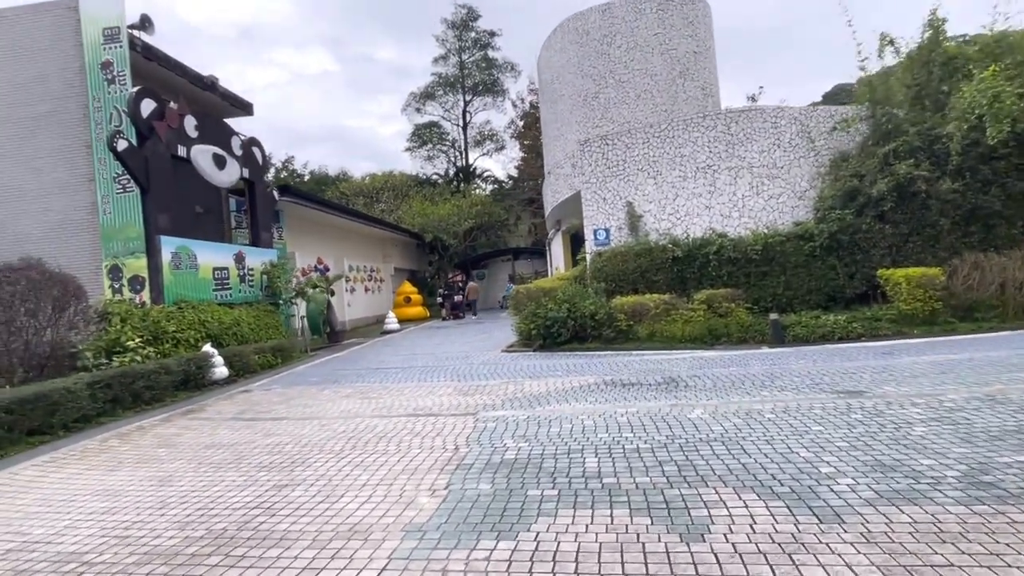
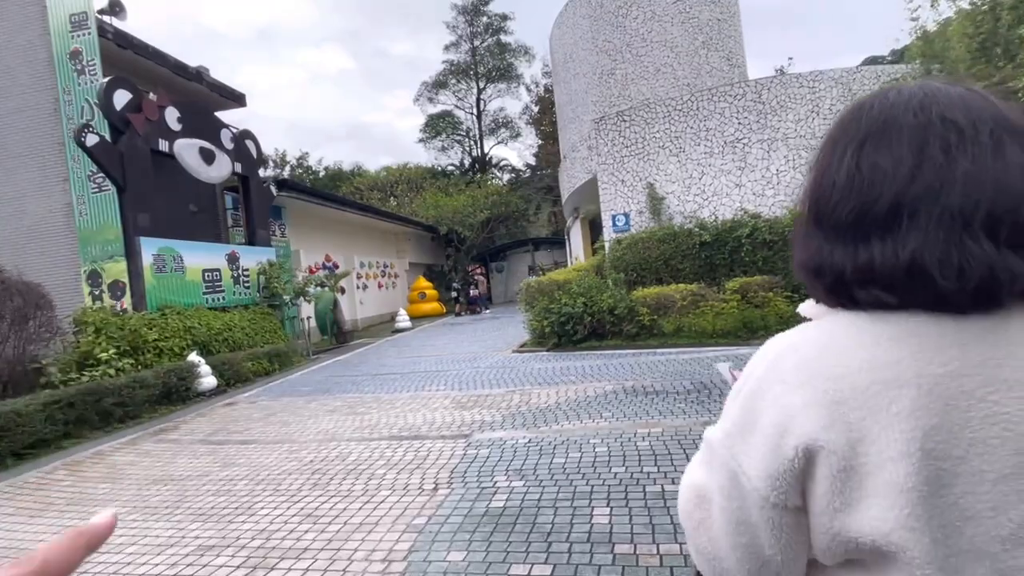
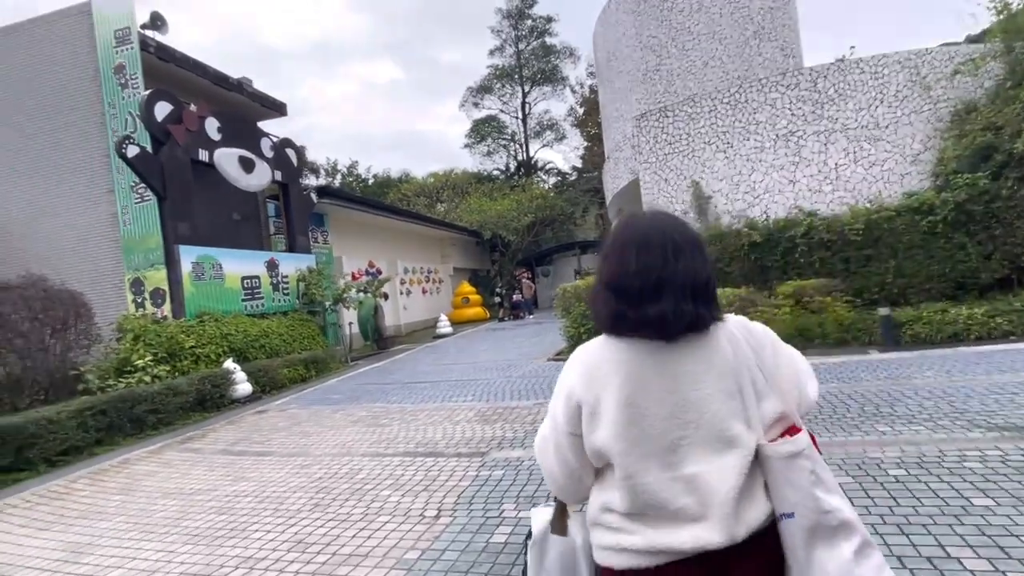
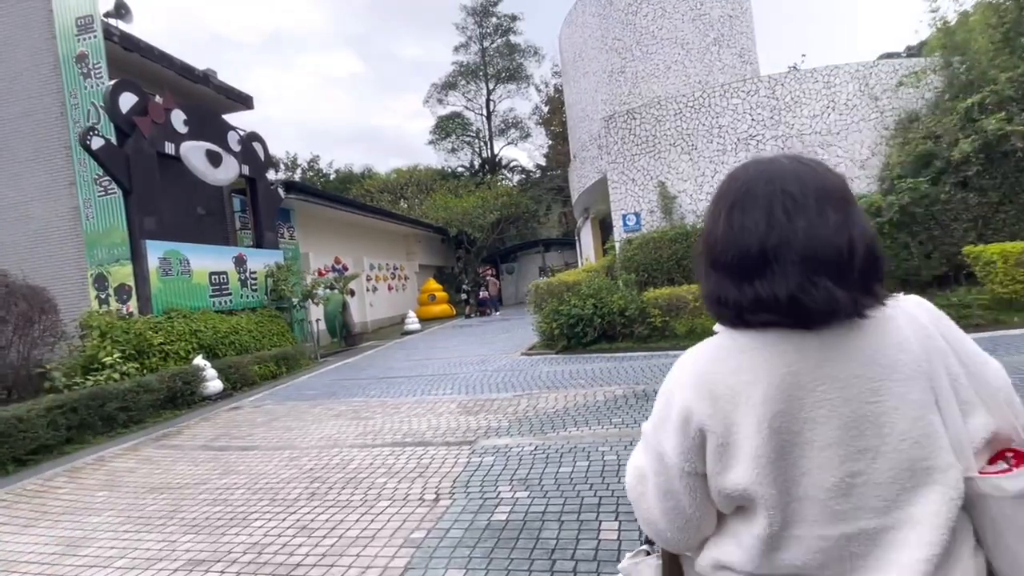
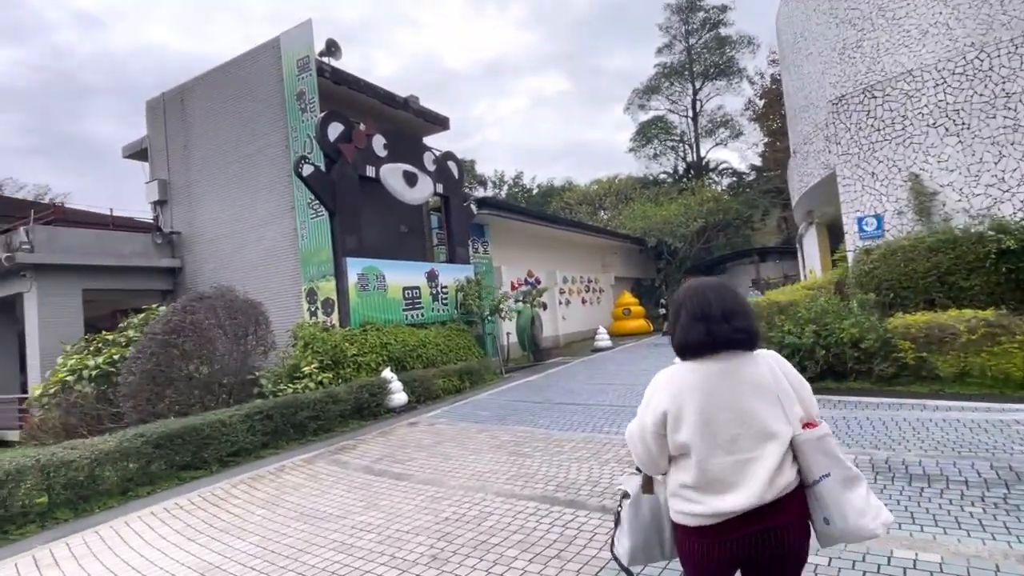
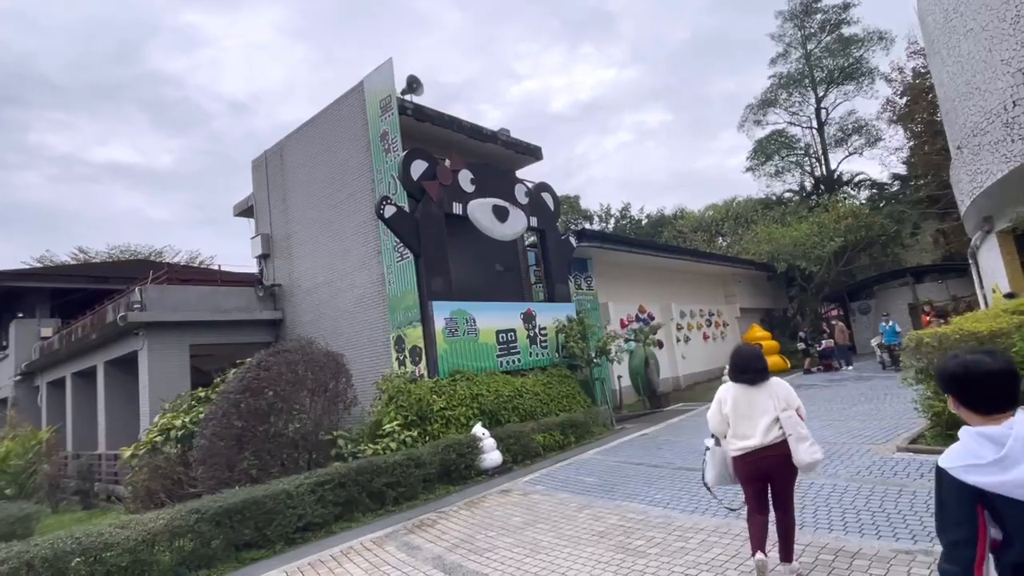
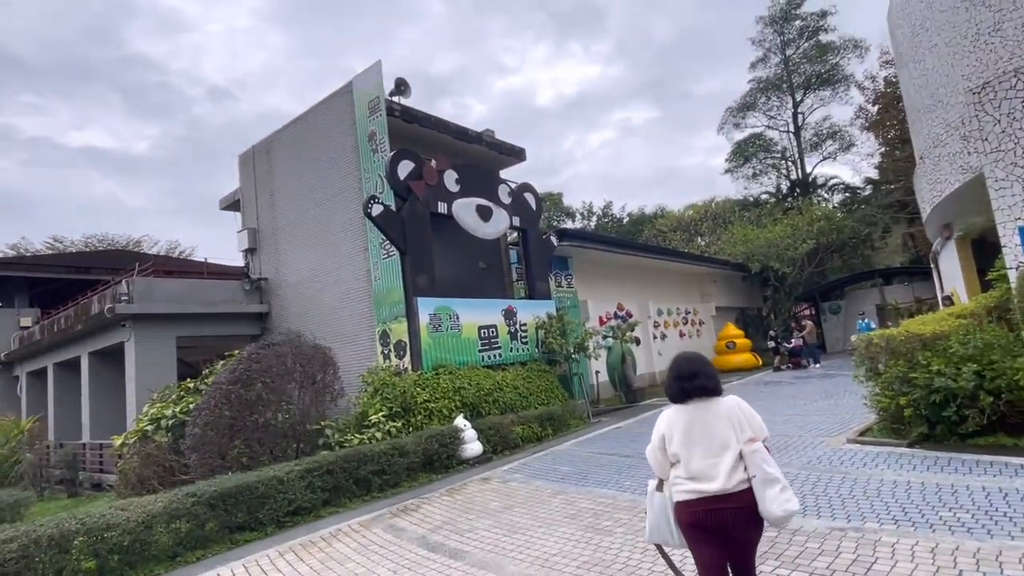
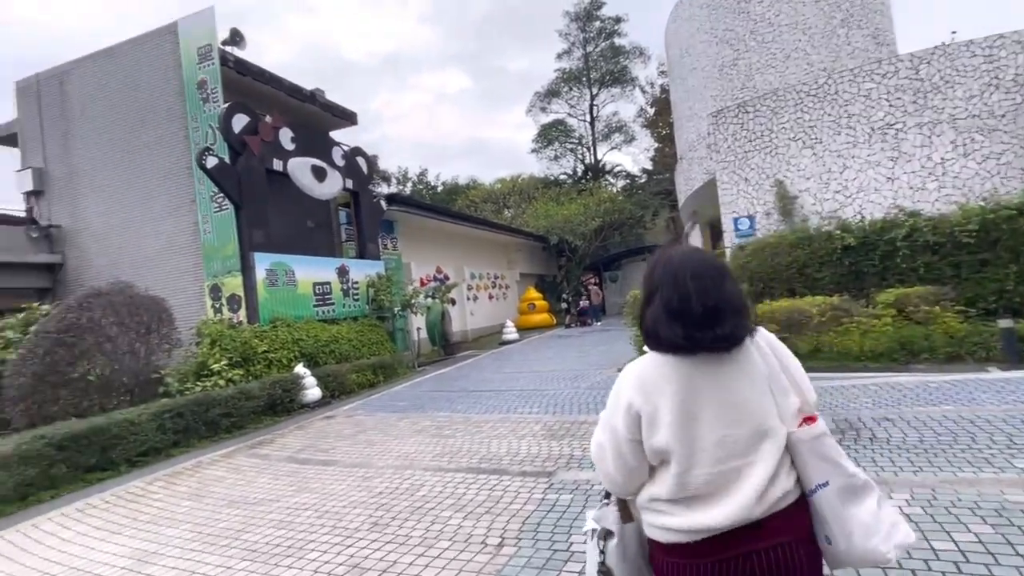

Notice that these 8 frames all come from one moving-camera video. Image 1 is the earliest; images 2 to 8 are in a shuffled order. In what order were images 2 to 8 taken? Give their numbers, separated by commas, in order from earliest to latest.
2, 4, 3, 8, 5, 7, 6
